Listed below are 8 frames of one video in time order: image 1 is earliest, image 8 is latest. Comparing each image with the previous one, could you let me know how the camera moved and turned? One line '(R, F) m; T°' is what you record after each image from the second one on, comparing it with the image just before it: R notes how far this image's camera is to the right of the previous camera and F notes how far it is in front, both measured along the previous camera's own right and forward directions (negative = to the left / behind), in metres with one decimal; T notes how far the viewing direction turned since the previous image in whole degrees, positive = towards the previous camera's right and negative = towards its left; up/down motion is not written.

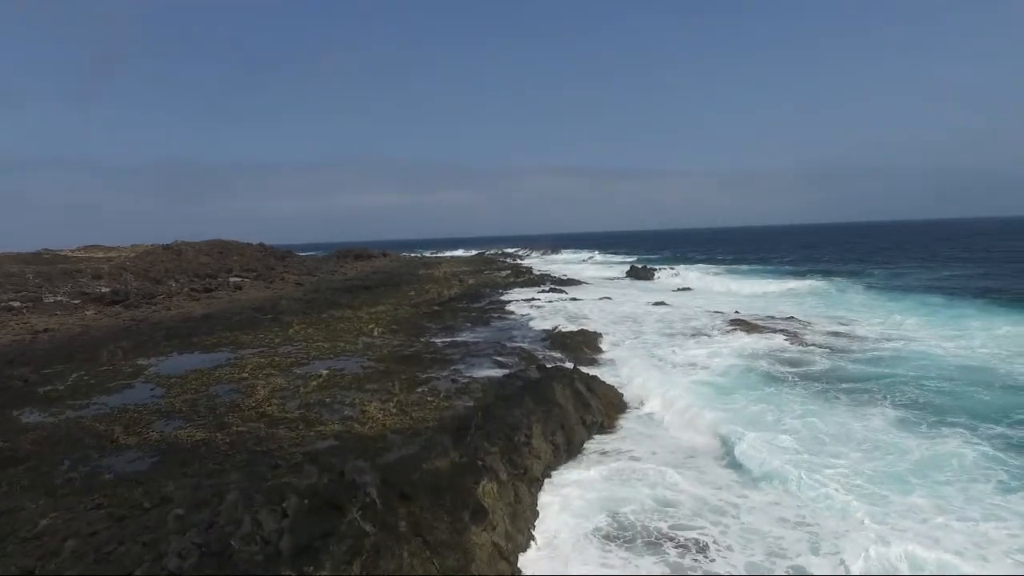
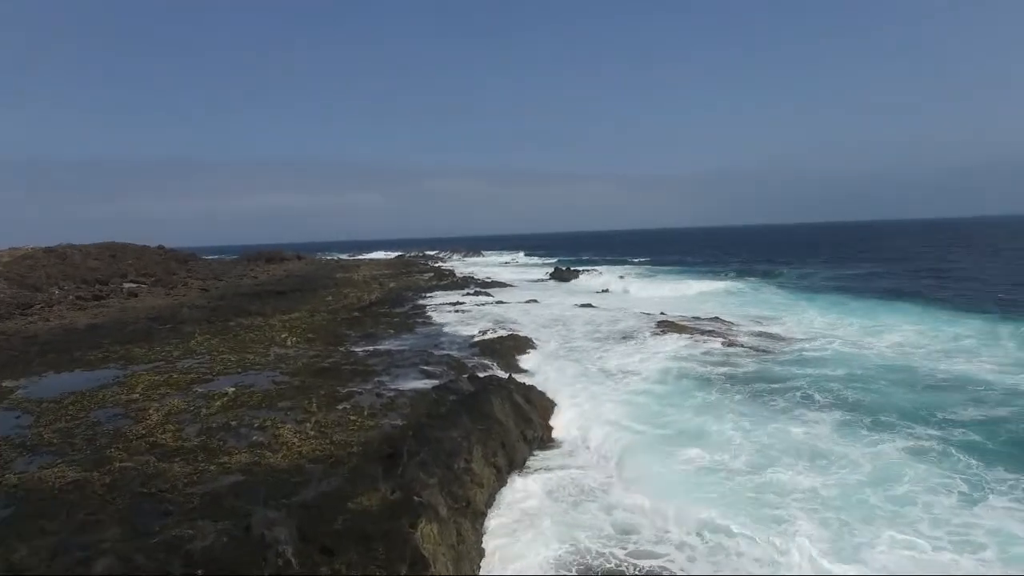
(-0.2, +1.1) m; +7°
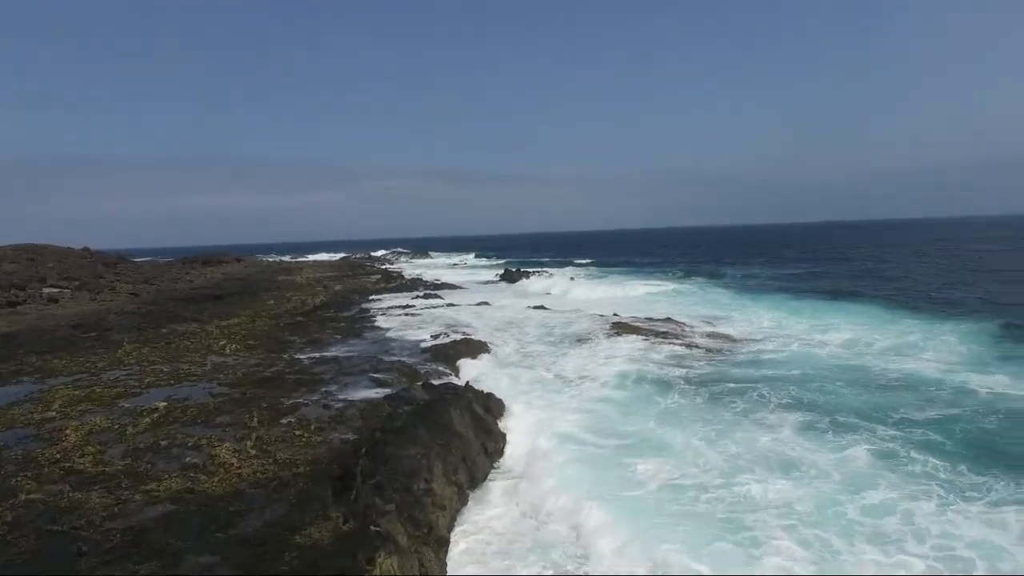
(-0.2, +0.6) m; +5°
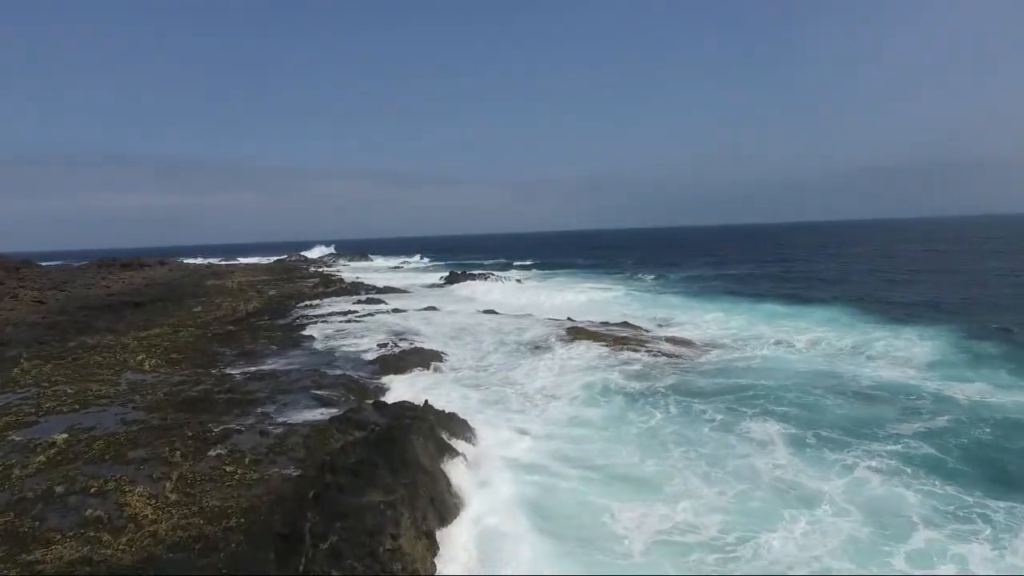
(-0.5, +1.4) m; +5°
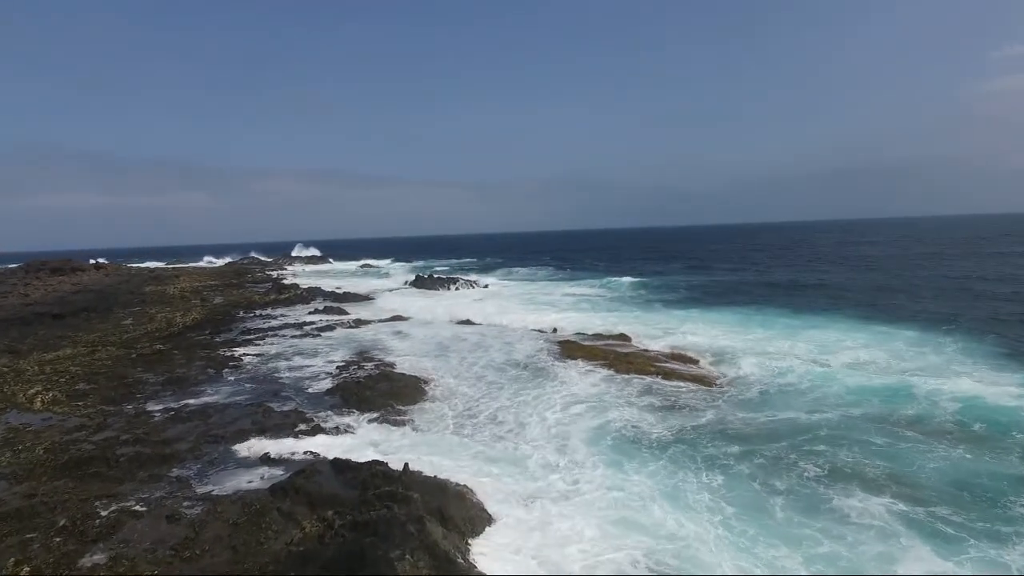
(-0.7, +3.4) m; +3°
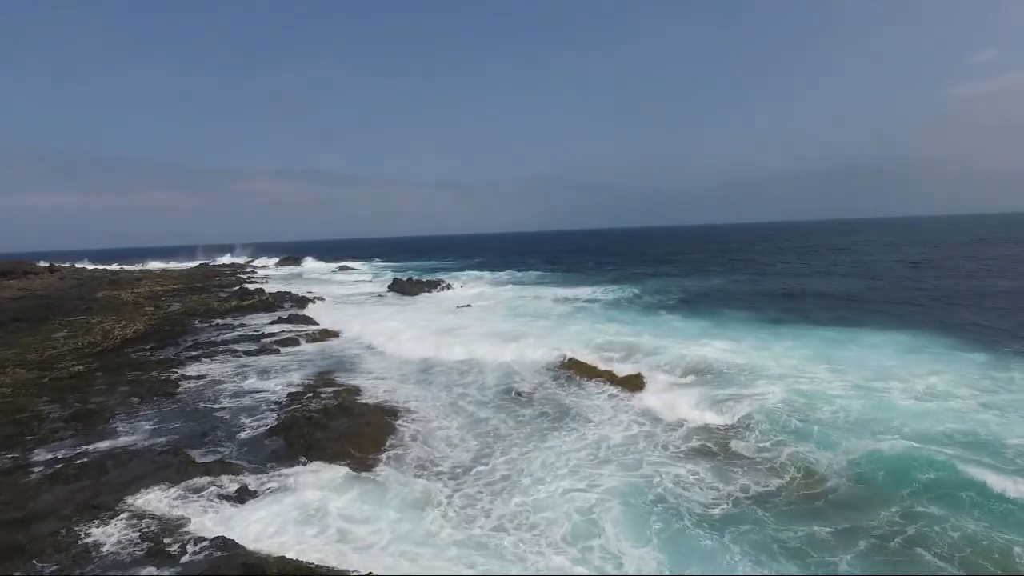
(-0.1, +3.2) m; +1°
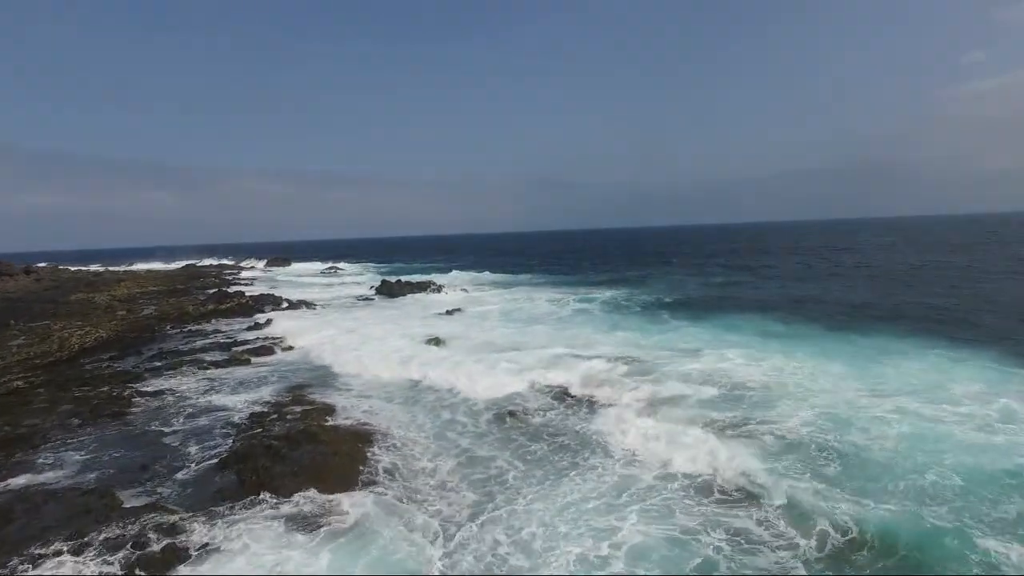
(+0.1, +1.9) m; 0°
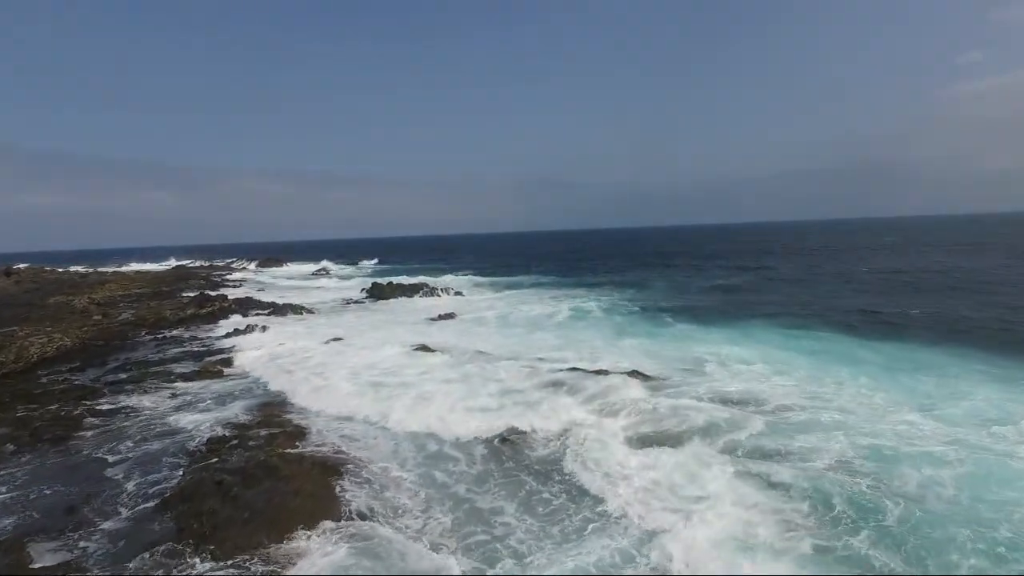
(+0.1, +1.6) m; 0°
